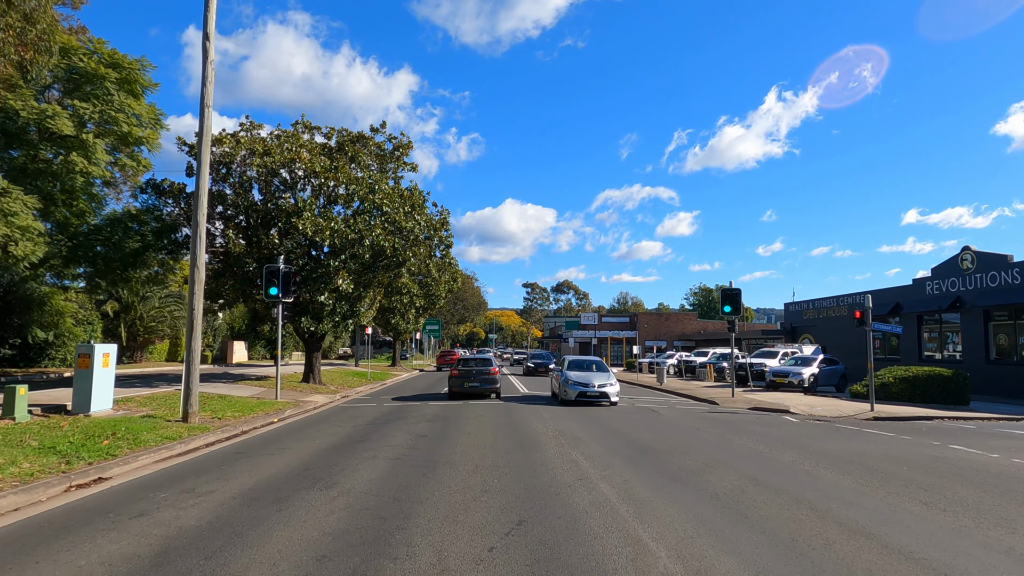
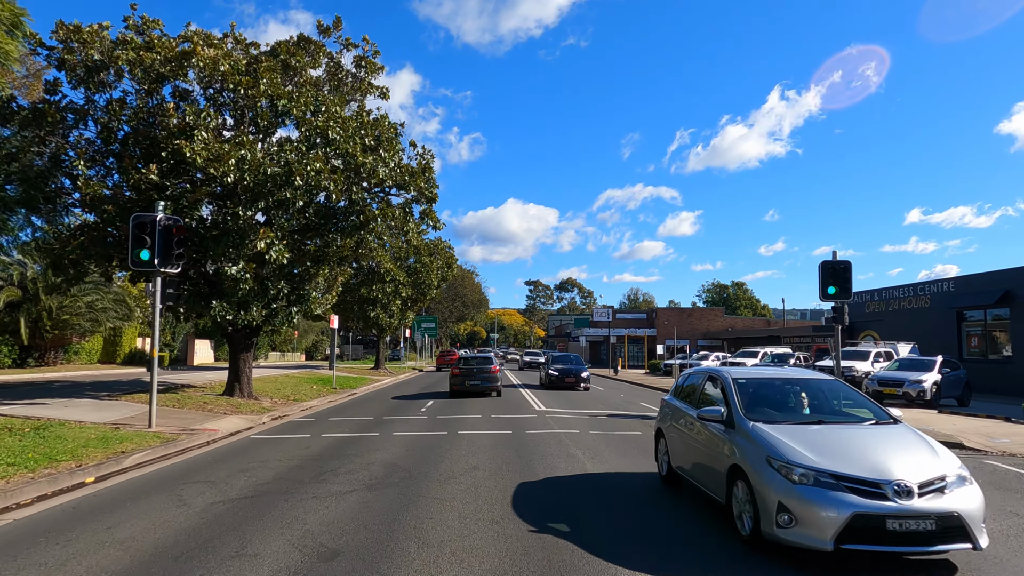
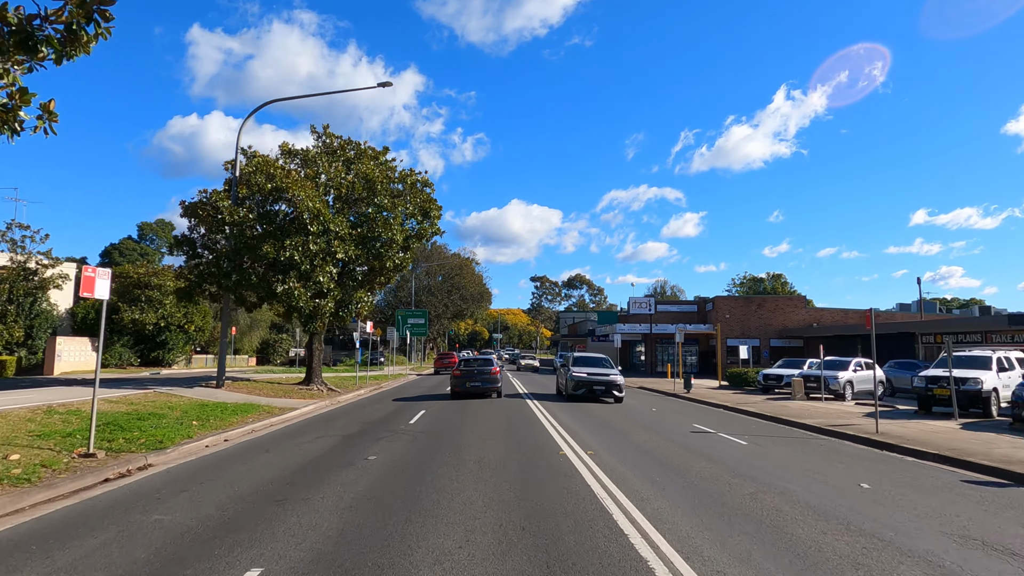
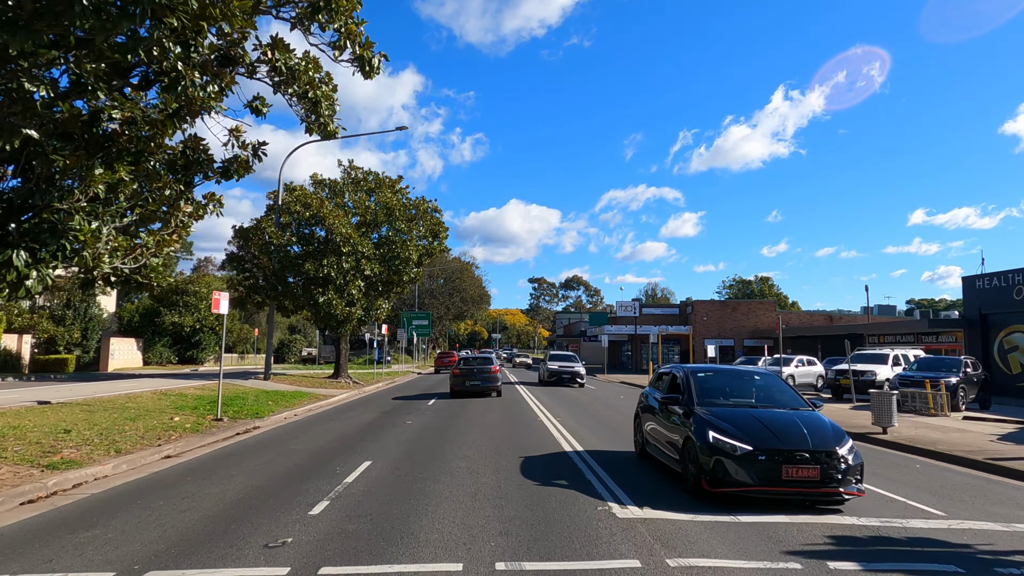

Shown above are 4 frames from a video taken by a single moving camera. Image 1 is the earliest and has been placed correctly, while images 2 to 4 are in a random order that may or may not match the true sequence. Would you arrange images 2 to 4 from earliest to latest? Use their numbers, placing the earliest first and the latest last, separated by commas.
2, 4, 3
